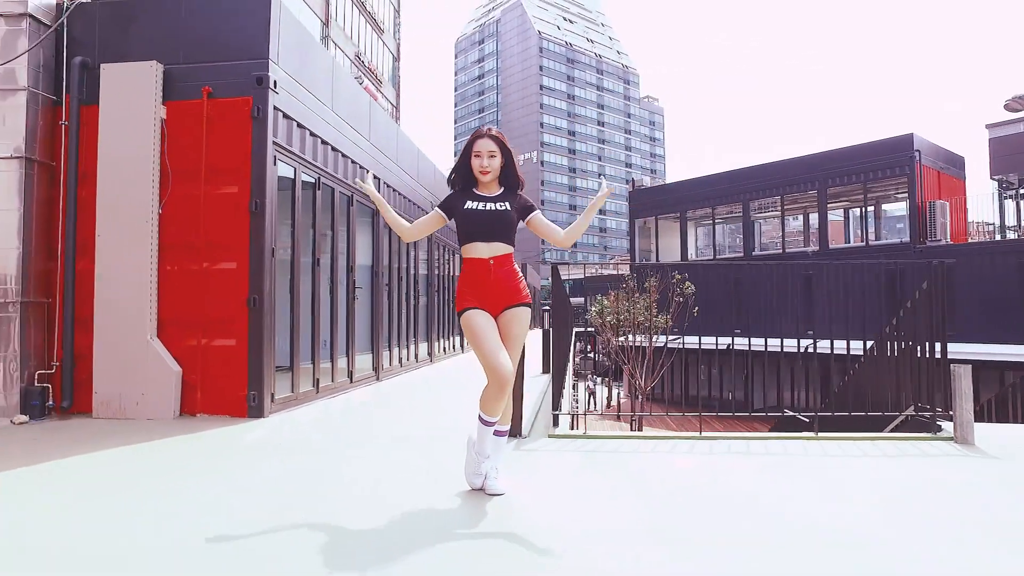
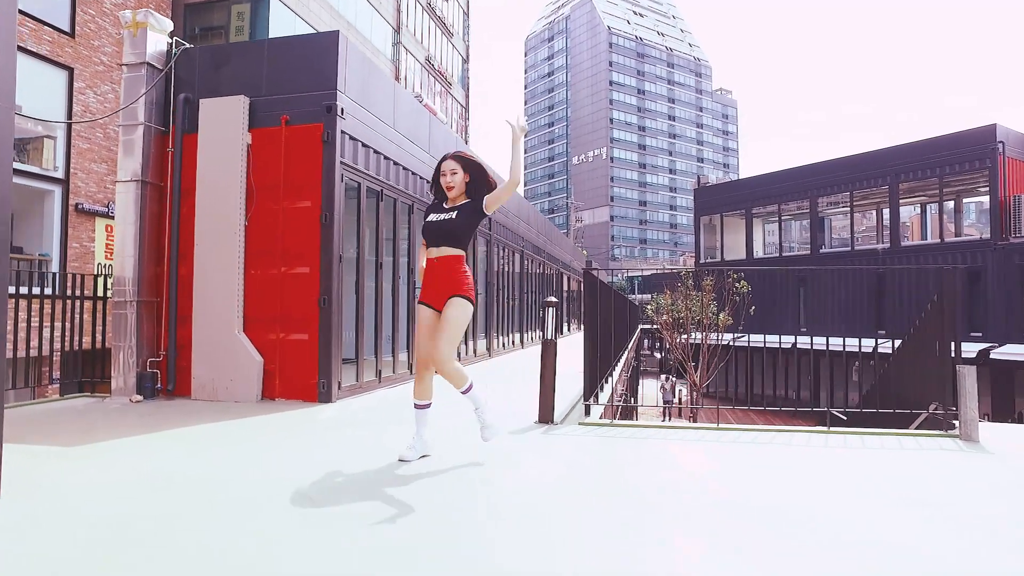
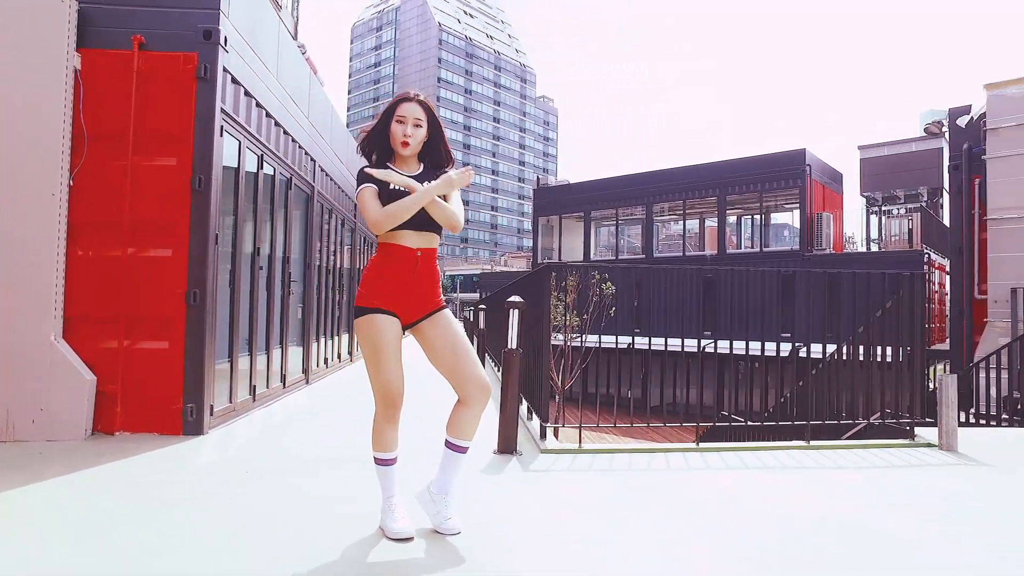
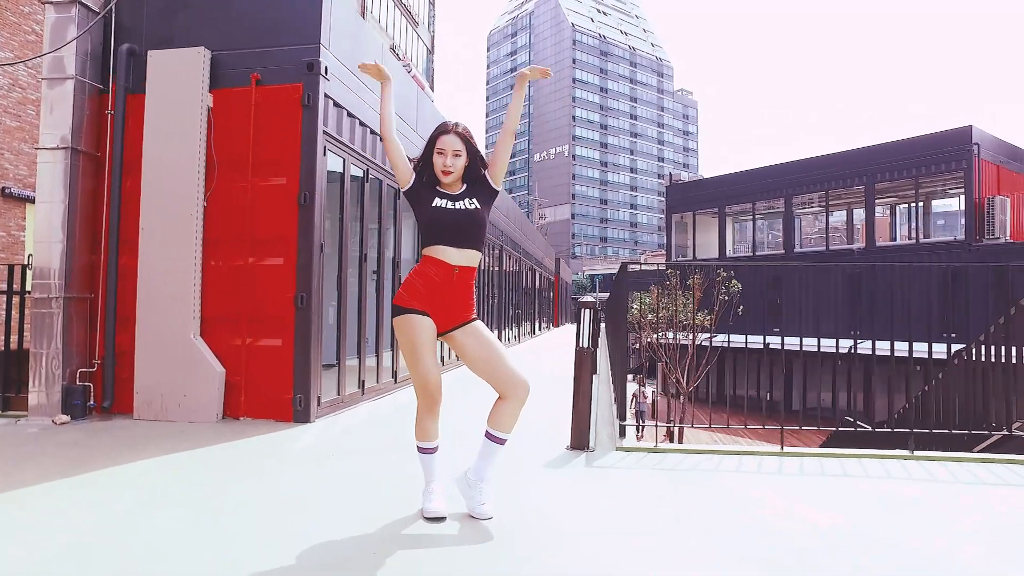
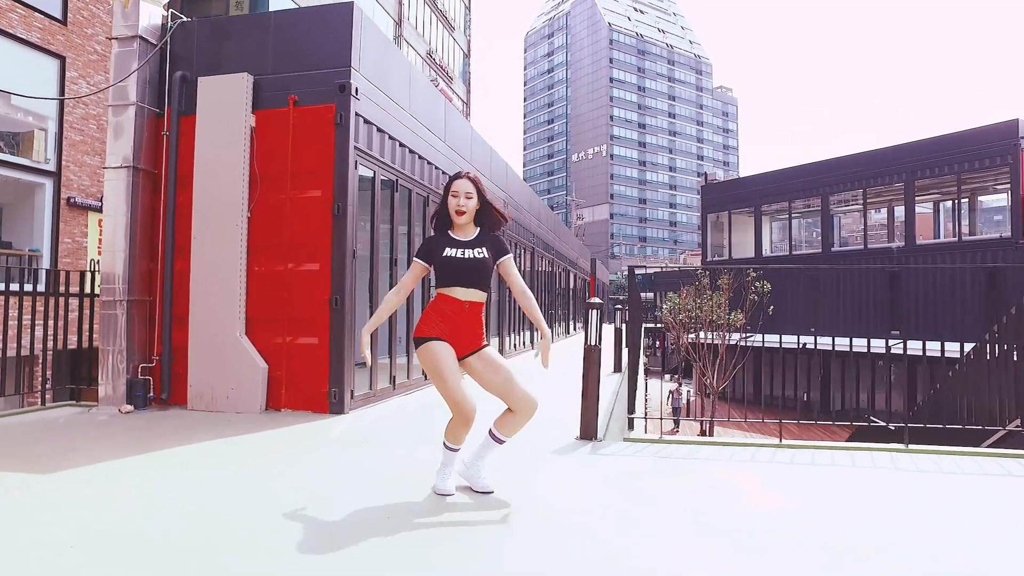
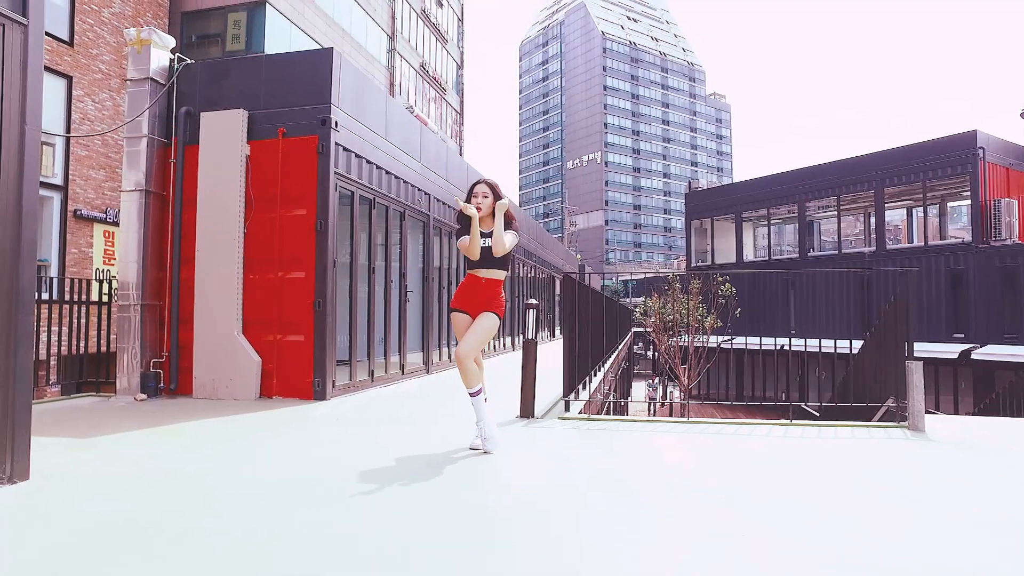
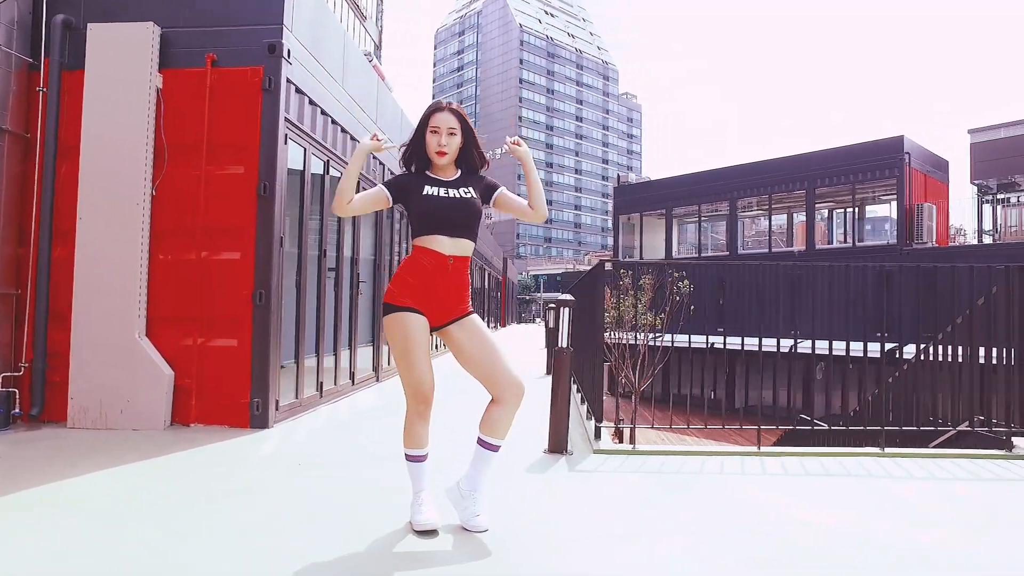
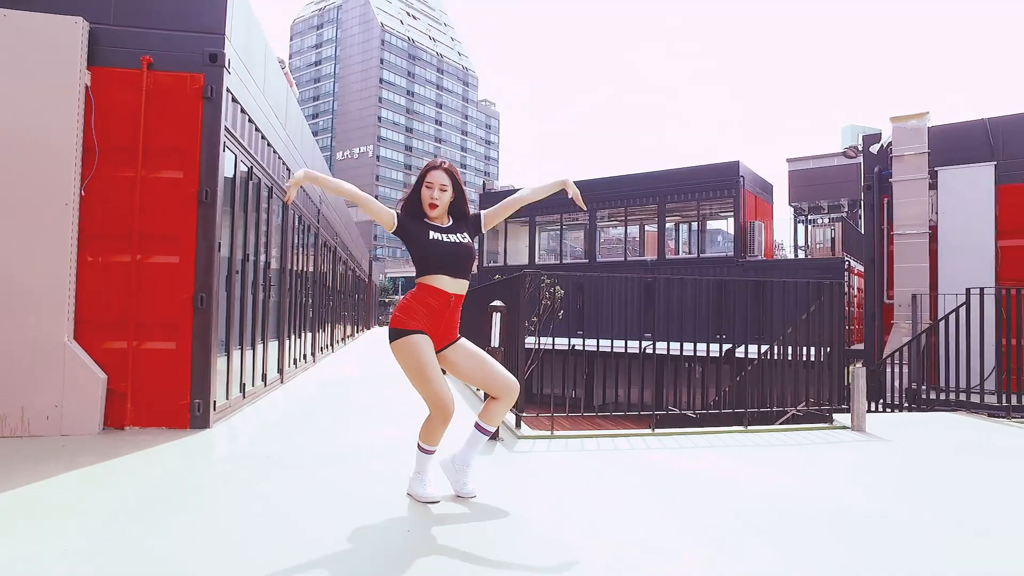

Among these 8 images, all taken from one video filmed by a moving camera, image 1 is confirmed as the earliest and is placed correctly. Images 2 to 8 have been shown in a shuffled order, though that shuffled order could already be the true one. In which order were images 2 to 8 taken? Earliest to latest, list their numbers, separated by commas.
6, 2, 5, 4, 7, 3, 8
